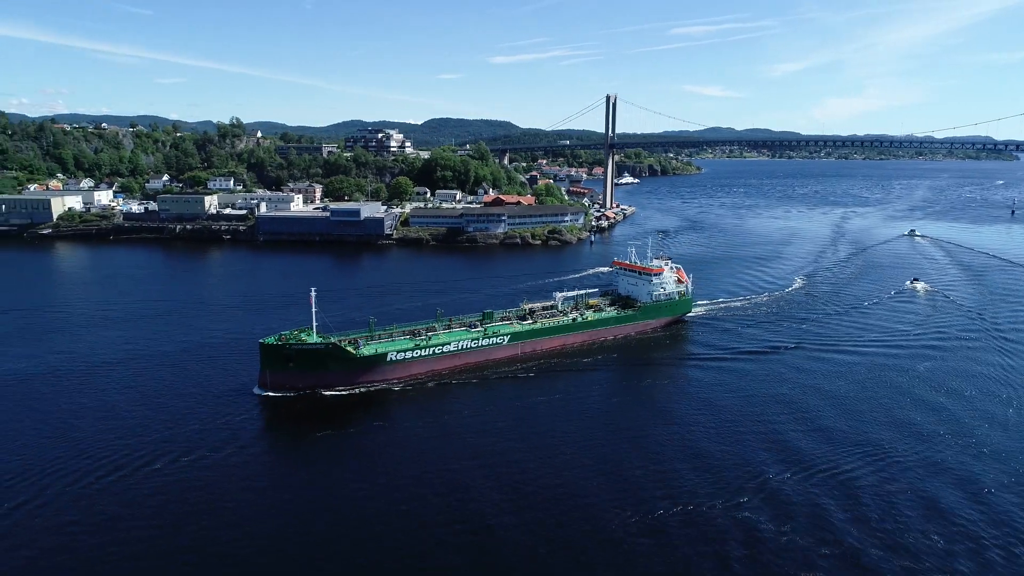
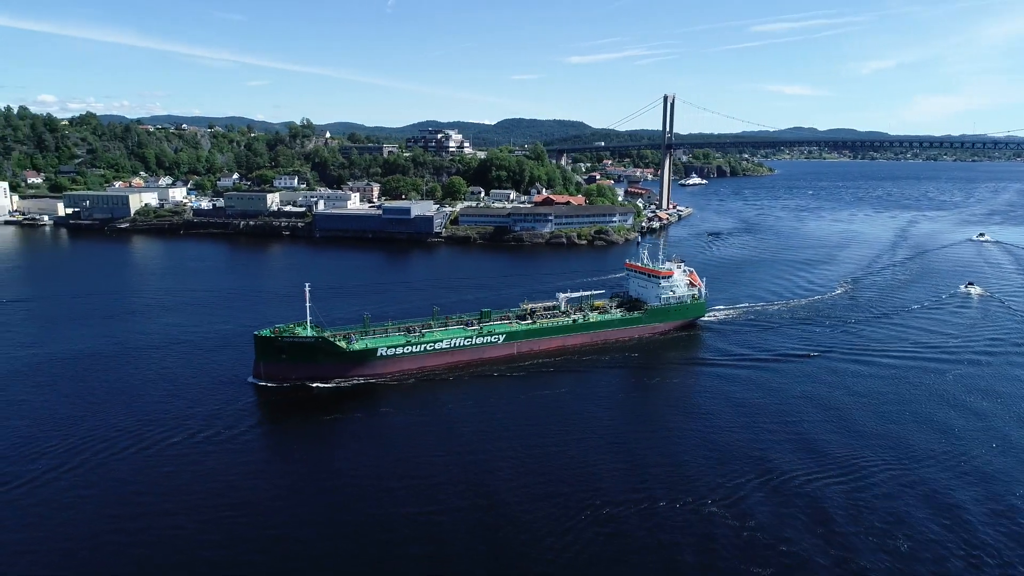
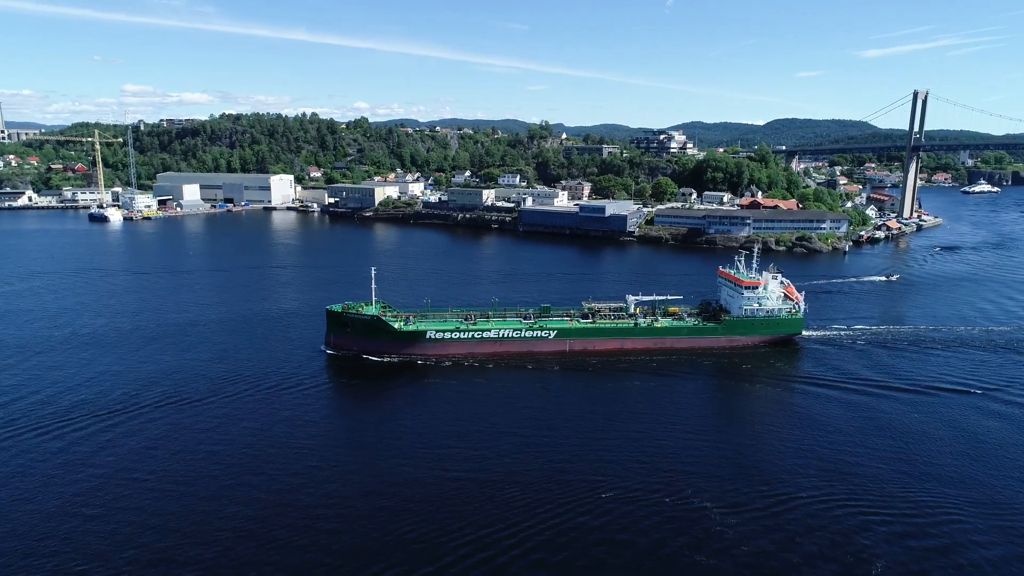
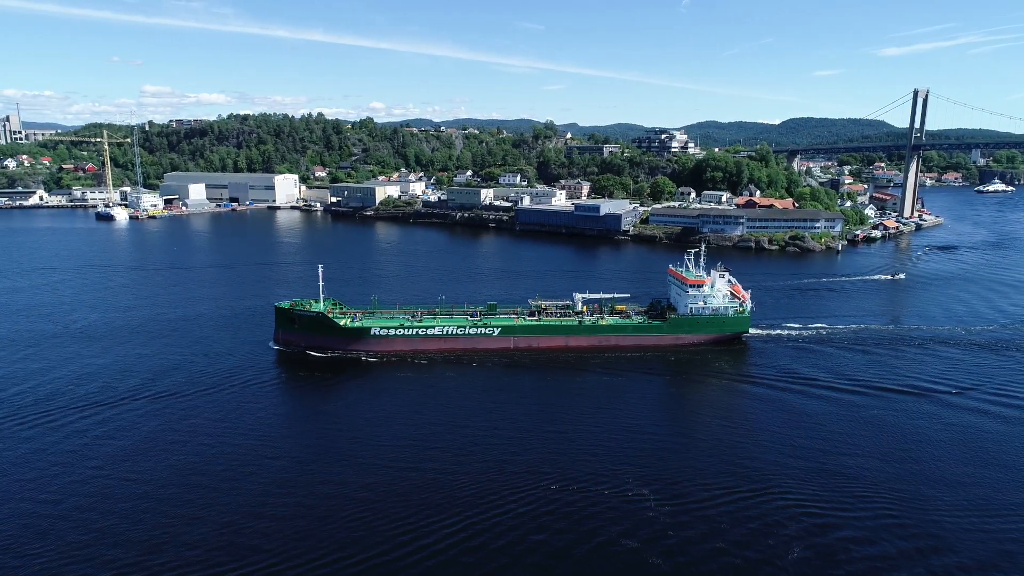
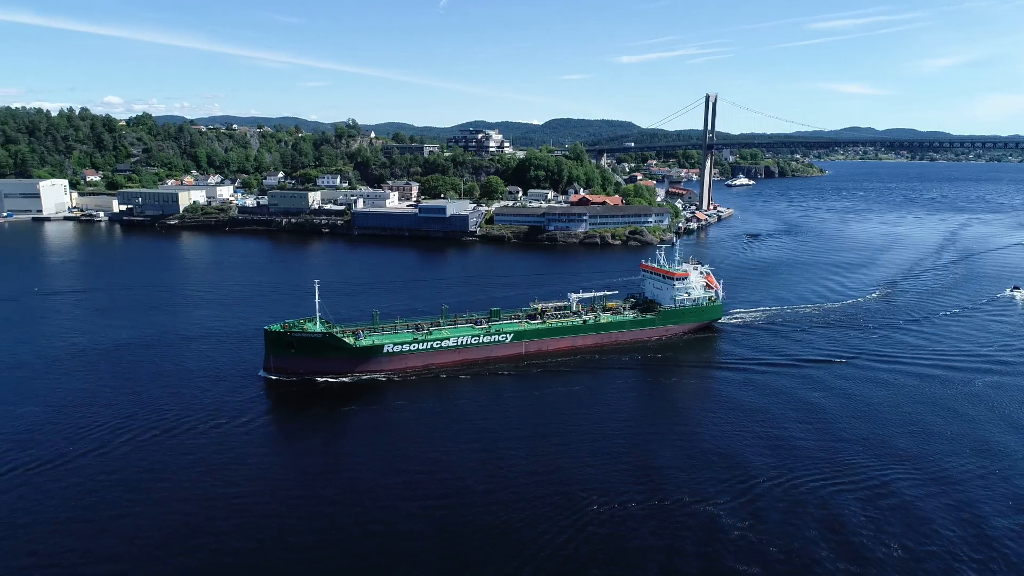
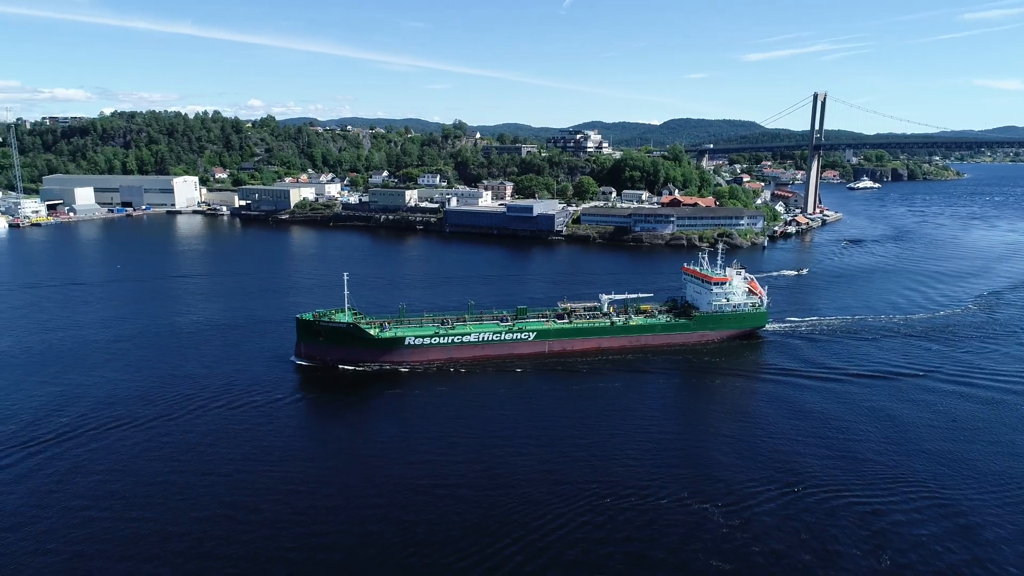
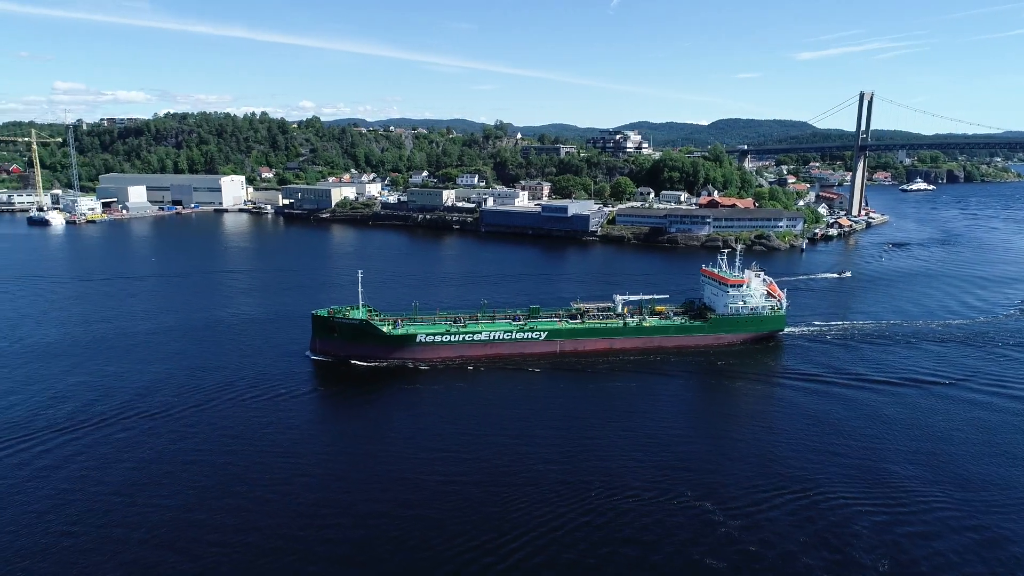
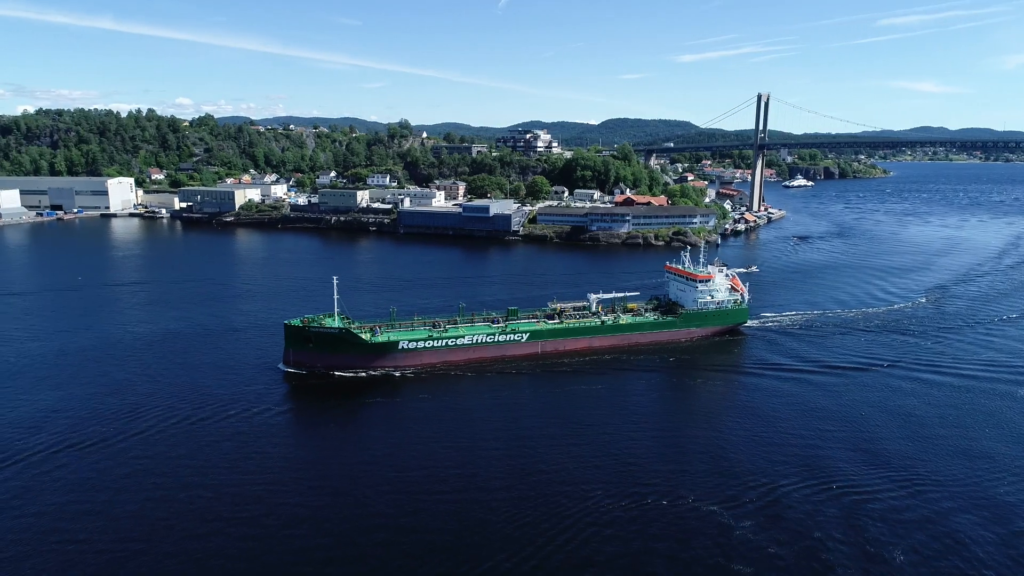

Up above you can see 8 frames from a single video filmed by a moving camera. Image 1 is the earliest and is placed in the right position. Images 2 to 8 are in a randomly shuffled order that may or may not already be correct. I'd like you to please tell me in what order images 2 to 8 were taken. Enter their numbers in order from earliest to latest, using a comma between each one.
2, 5, 8, 6, 7, 3, 4
